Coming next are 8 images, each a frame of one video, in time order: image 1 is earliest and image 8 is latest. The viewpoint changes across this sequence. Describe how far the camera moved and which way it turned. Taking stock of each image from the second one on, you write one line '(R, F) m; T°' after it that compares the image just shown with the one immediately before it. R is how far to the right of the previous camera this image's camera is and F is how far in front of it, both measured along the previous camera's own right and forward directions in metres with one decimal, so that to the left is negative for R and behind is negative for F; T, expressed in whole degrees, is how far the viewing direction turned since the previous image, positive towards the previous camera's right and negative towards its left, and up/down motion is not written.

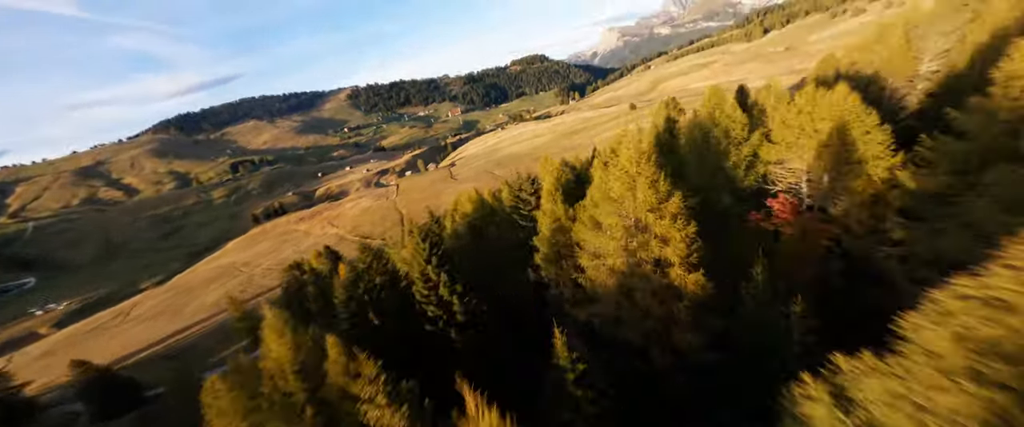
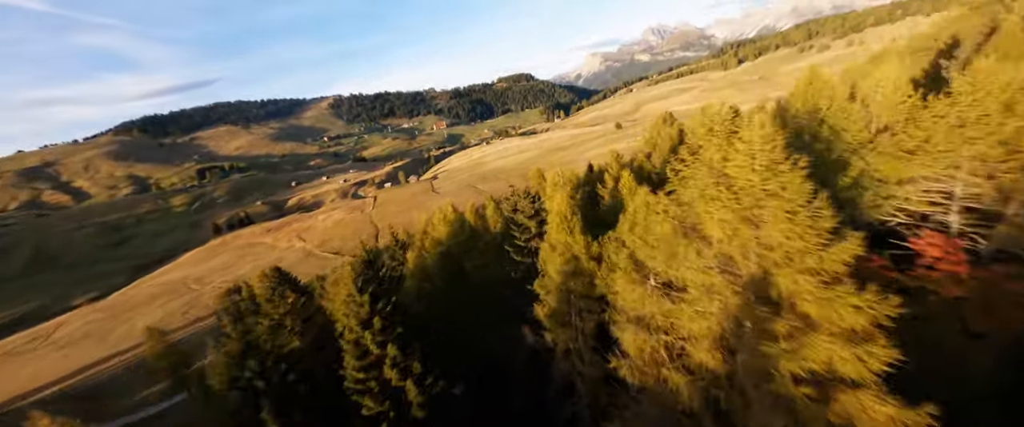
(-0.2, +4.1) m; +3°
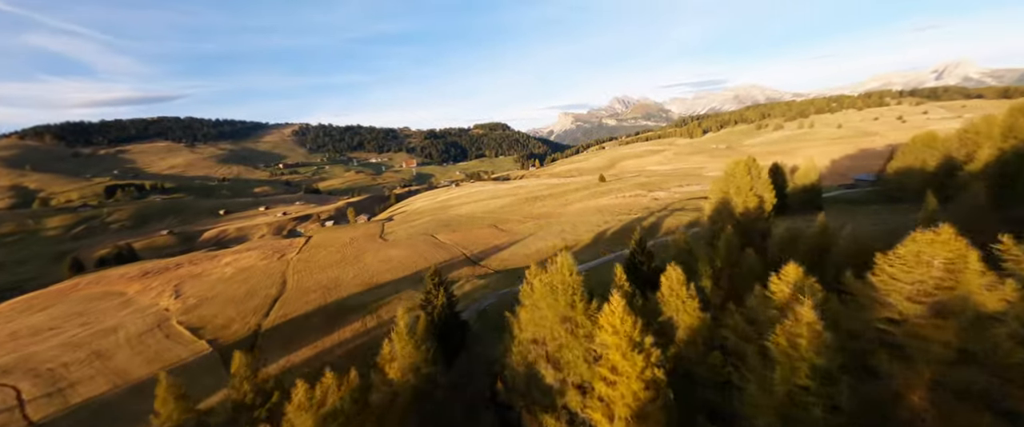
(0.0, +18.4) m; +6°
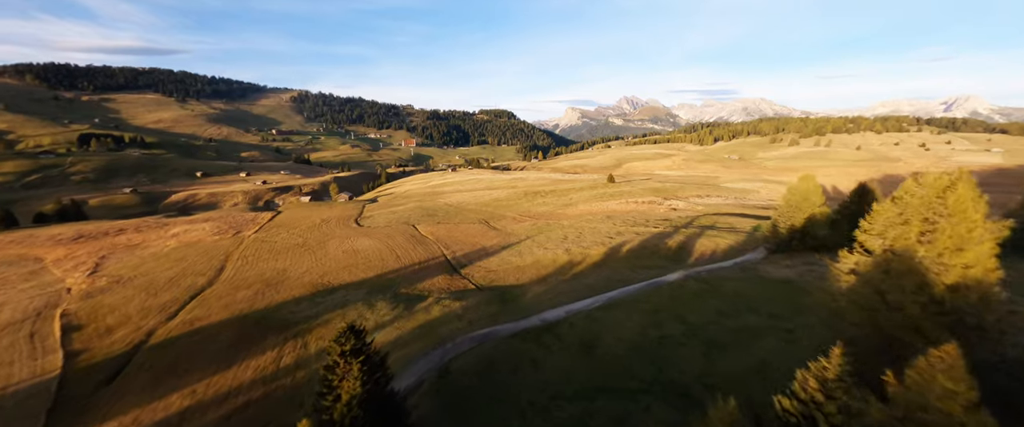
(+0.3, +11.0) m; +1°
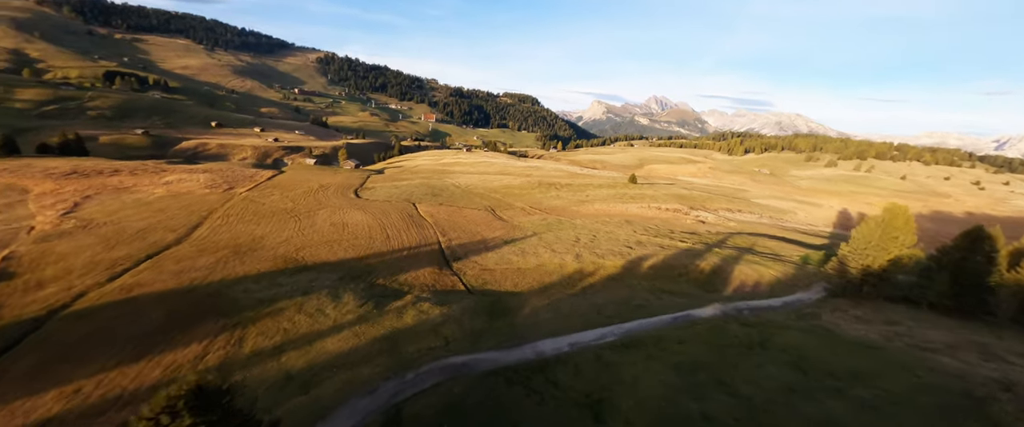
(+0.4, +6.2) m; -2°
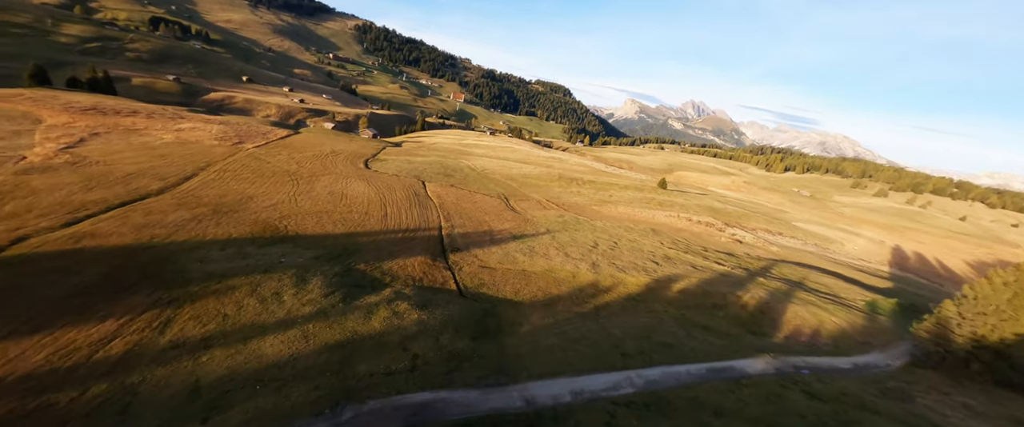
(+0.5, +5.4) m; -3°
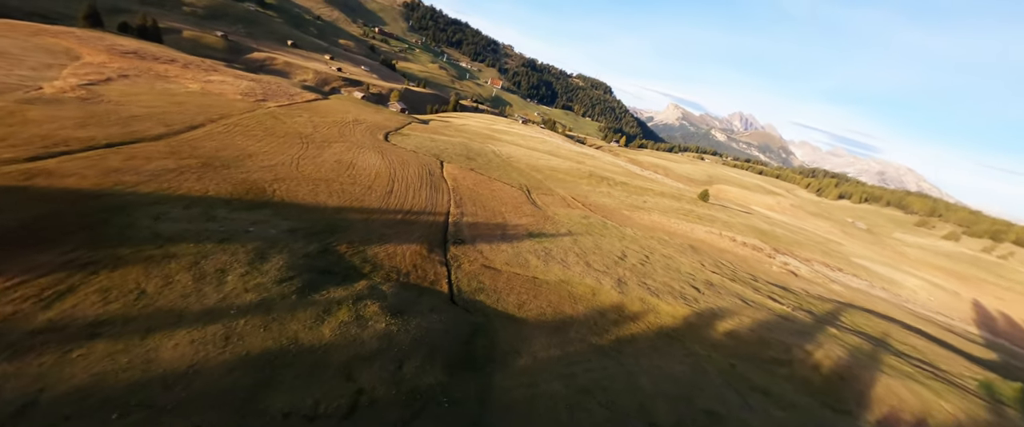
(+0.5, +5.4) m; -4°
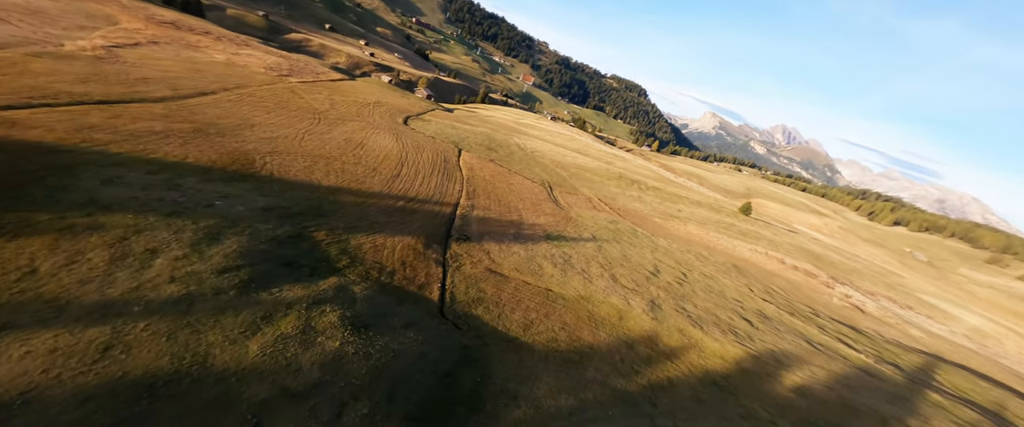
(+0.4, +4.6) m; -4°
